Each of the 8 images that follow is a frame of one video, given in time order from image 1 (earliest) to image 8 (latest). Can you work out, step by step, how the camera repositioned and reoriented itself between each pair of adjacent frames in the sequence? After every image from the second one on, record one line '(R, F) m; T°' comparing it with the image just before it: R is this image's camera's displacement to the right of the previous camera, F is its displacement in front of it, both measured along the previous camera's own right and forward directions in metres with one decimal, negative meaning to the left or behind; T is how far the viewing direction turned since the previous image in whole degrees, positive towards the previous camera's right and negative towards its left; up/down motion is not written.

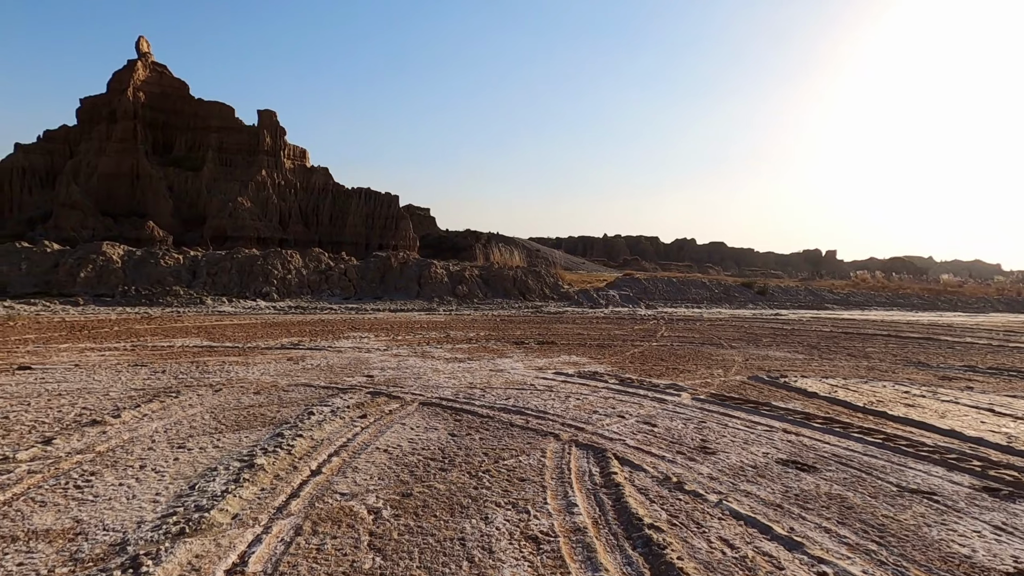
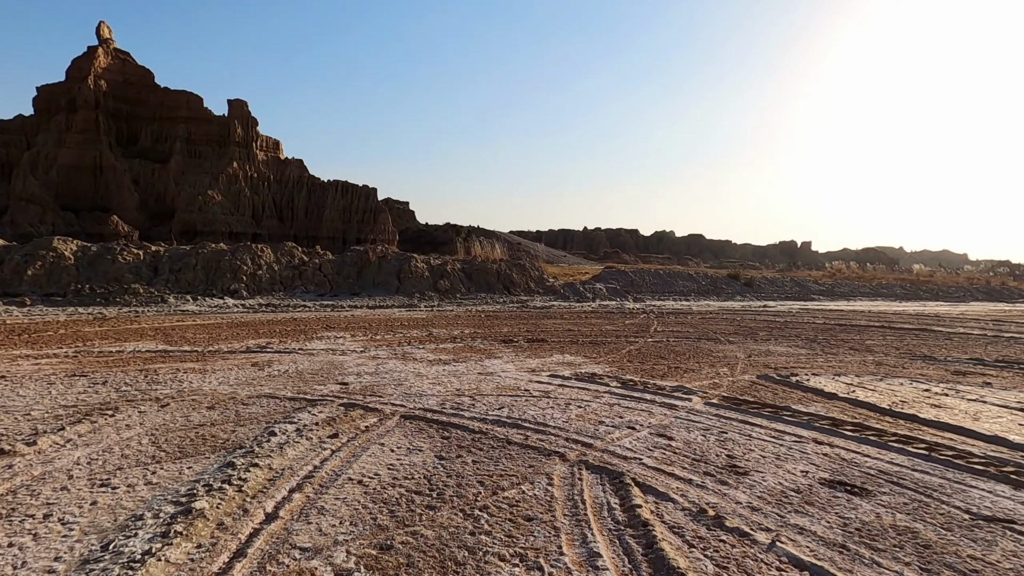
(-0.2, +0.9) m; +2°
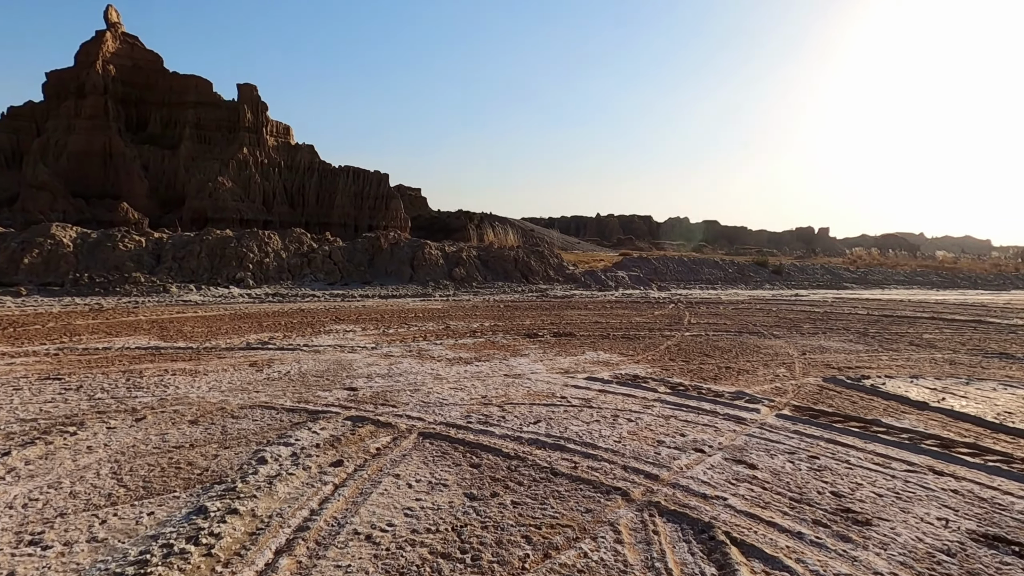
(-0.3, +1.2) m; -1°
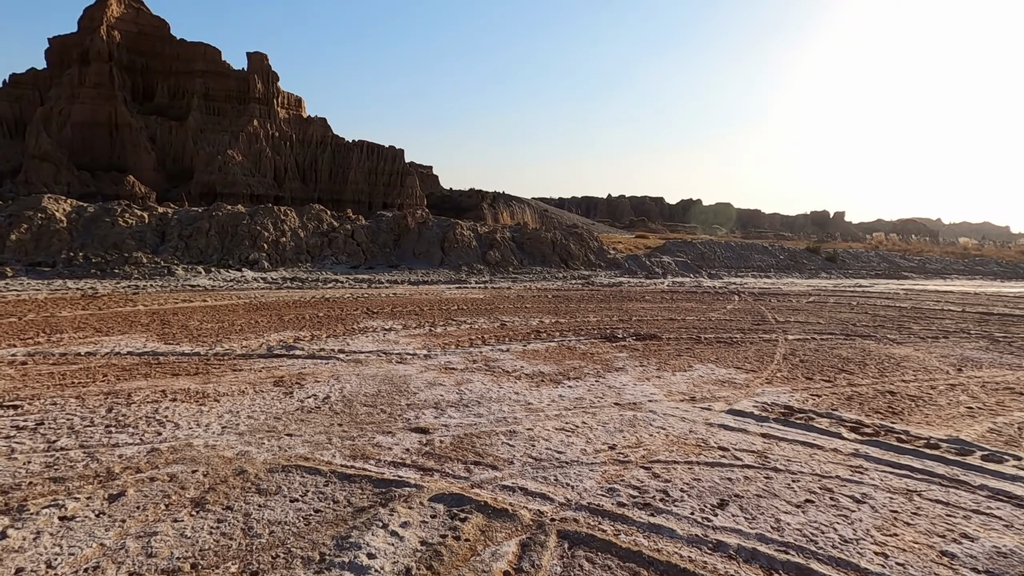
(-1.2, +2.1) m; -1°
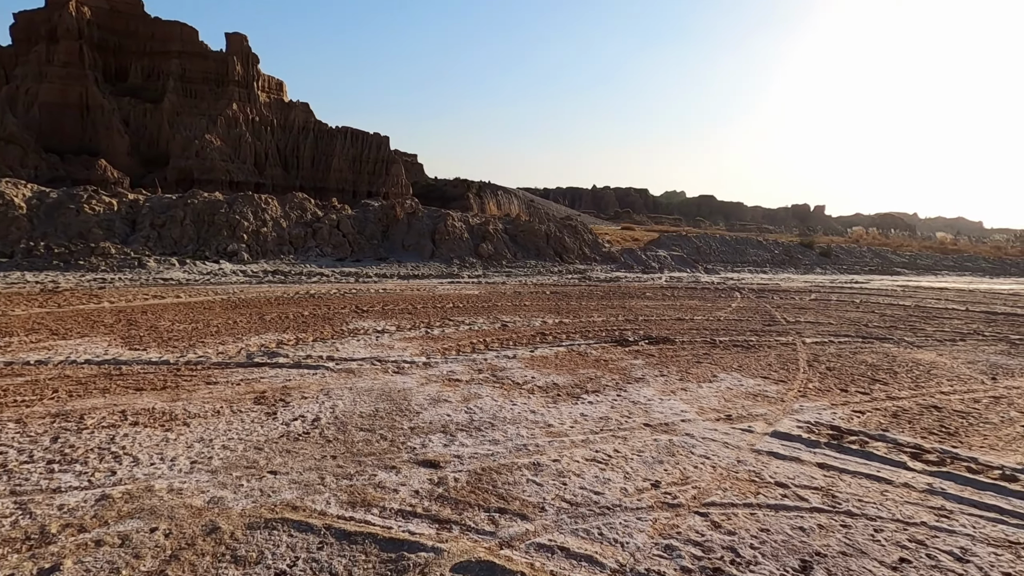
(-0.3, +0.8) m; +2°
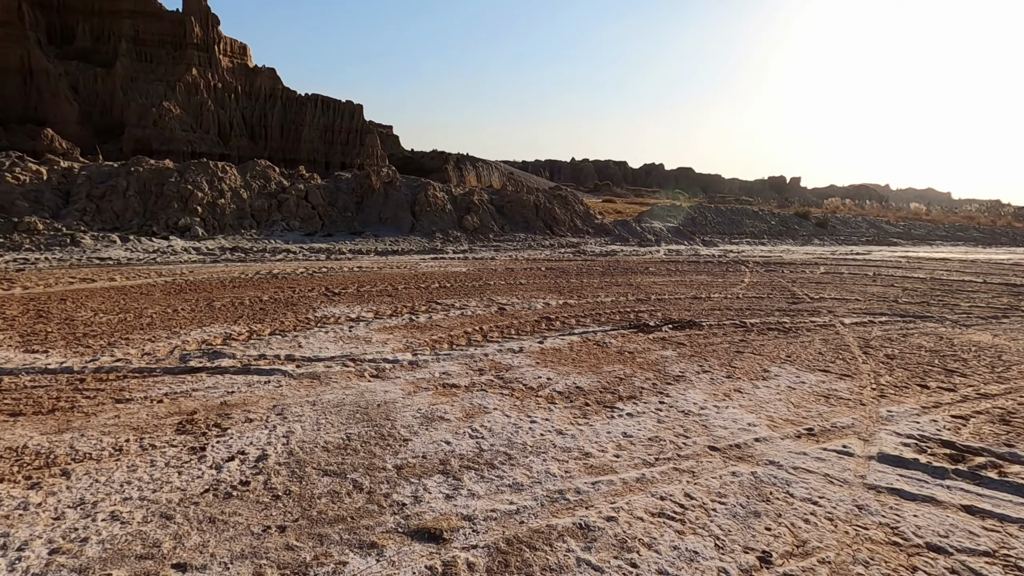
(-0.3, +1.5) m; +2°
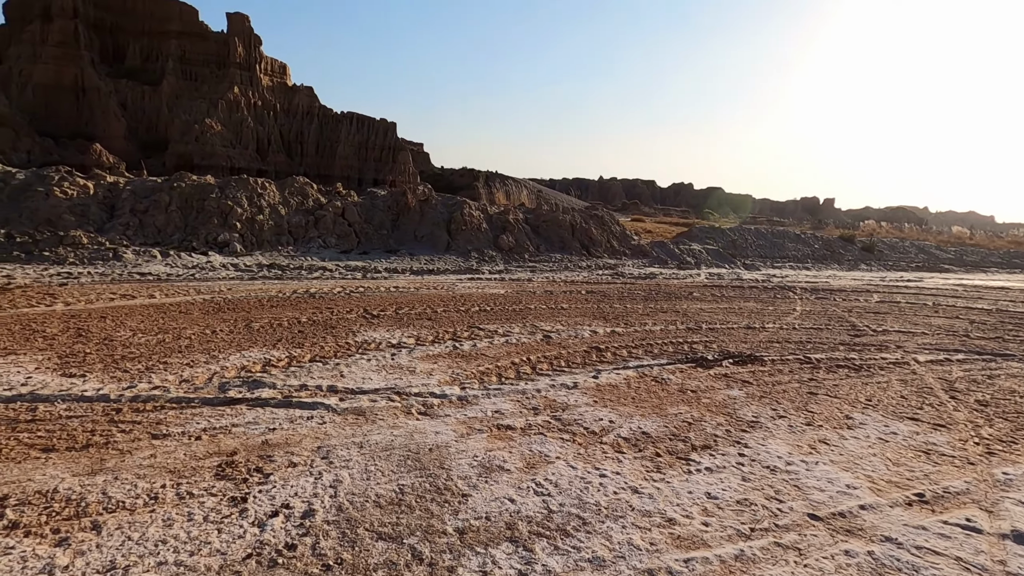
(-0.3, +0.4) m; -3°
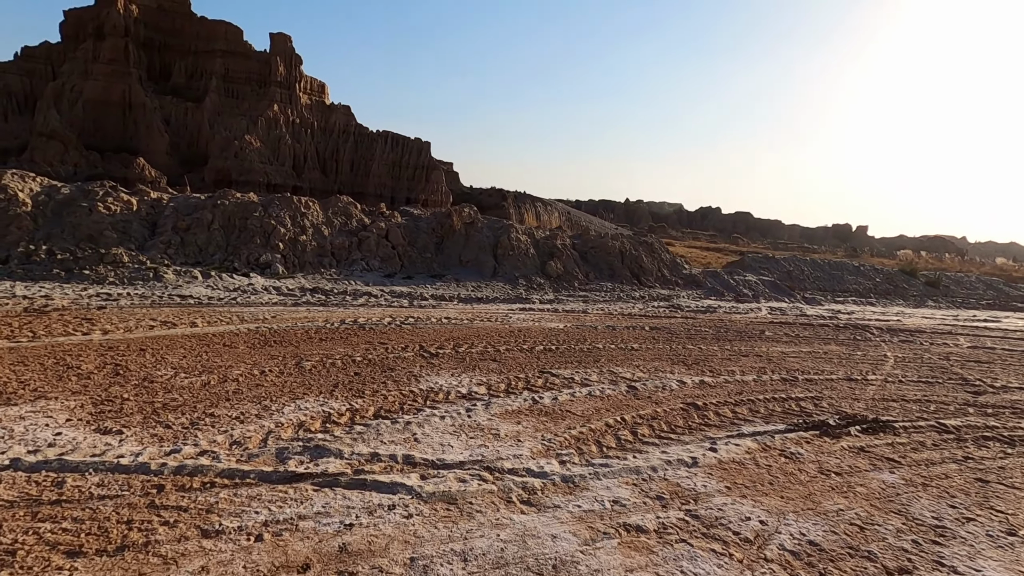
(-0.8, +0.9) m; -2°
